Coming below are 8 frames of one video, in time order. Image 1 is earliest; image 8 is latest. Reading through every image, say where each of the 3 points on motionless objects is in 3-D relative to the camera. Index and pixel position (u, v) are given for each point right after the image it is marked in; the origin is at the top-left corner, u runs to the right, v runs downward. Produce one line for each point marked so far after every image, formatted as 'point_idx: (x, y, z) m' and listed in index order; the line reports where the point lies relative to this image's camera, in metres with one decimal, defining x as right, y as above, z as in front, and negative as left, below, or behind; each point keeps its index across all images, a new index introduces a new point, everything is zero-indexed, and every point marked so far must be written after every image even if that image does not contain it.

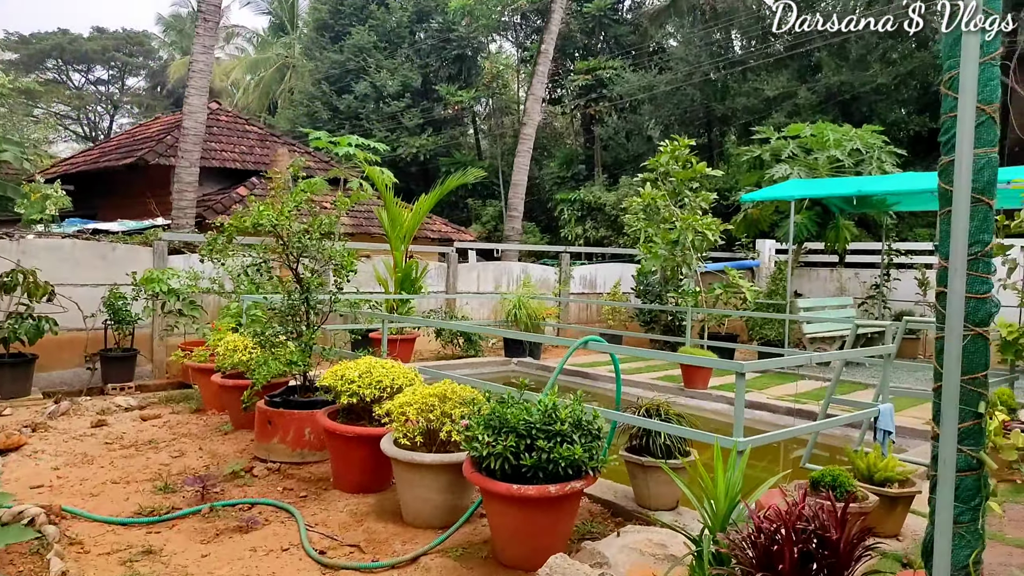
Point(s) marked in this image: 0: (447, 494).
0: (-0.3, -0.9, +3.1) m
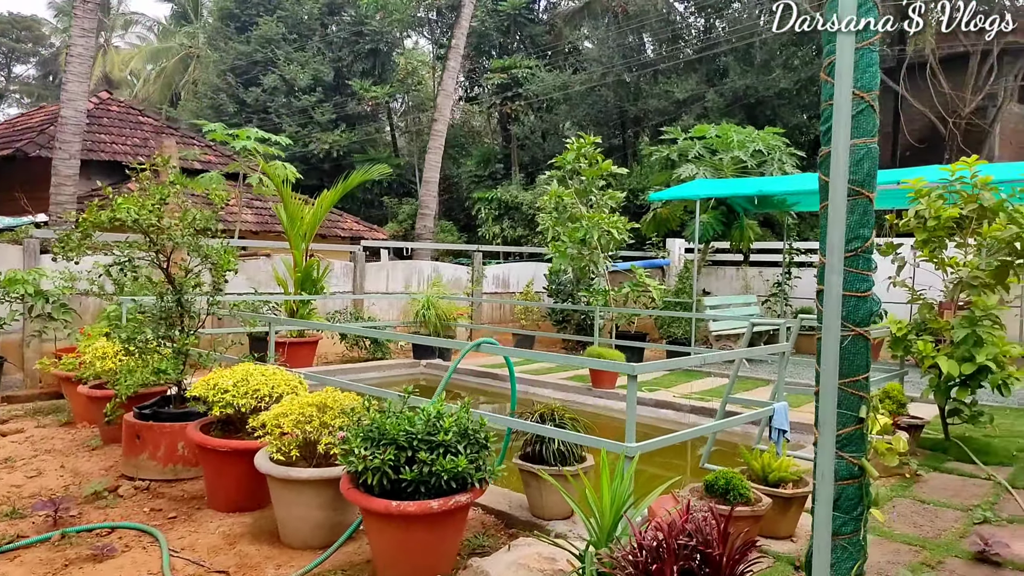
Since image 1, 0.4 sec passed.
0: (-0.7, -0.9, +2.9) m
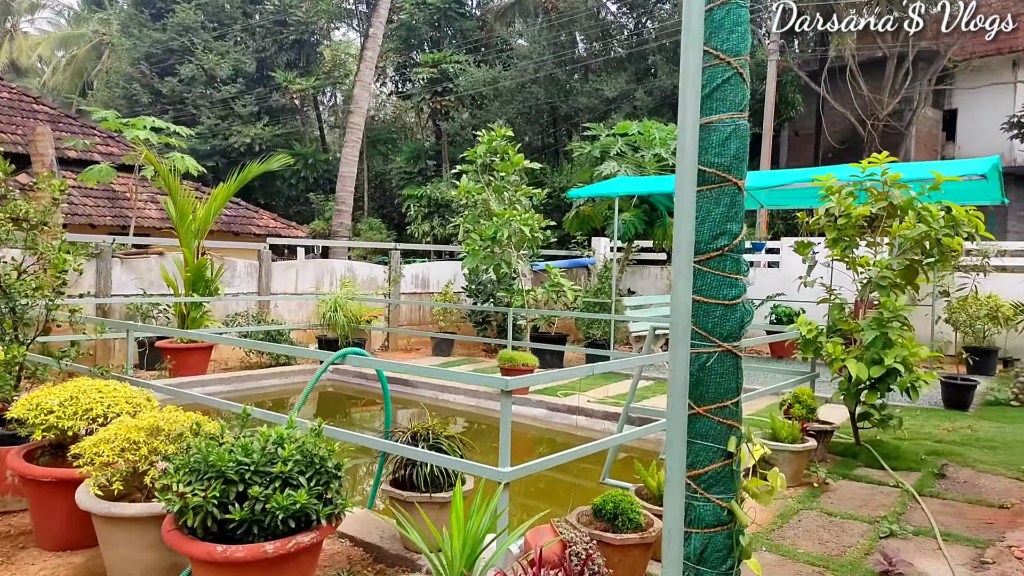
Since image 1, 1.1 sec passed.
0: (-1.2, -0.9, +2.5) m
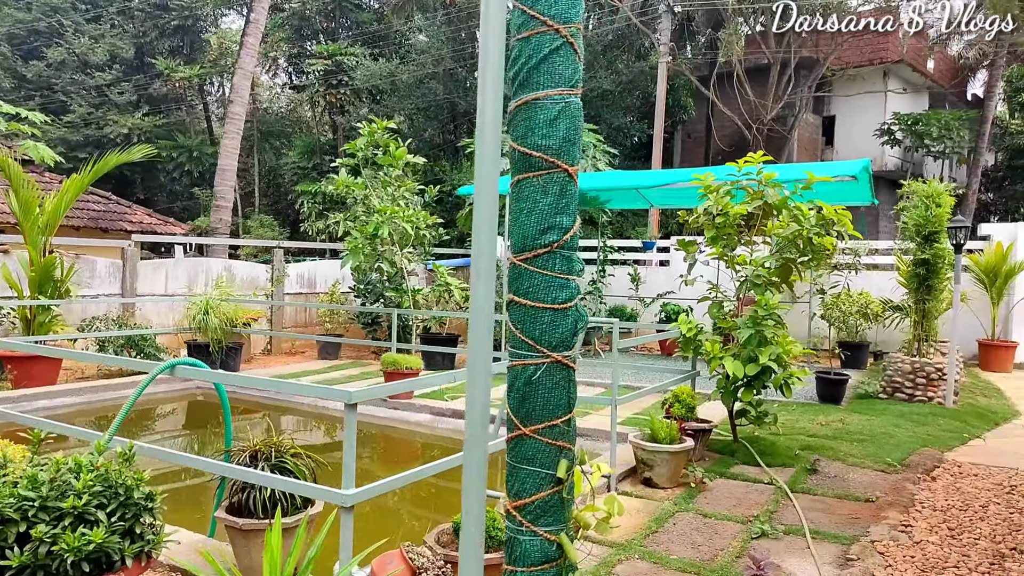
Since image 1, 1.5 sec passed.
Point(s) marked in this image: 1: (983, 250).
0: (-1.6, -0.9, +2.1) m
1: (+5.6, +0.5, +8.7) m
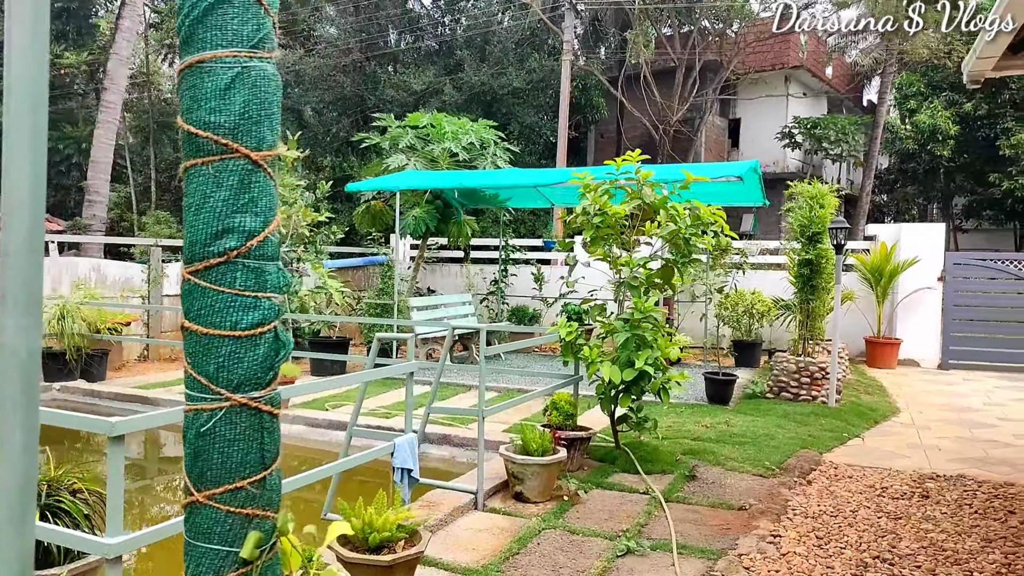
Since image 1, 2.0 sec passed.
0: (-2.1, -0.9, +1.7) m
1: (+4.4, +0.5, +9.0) m
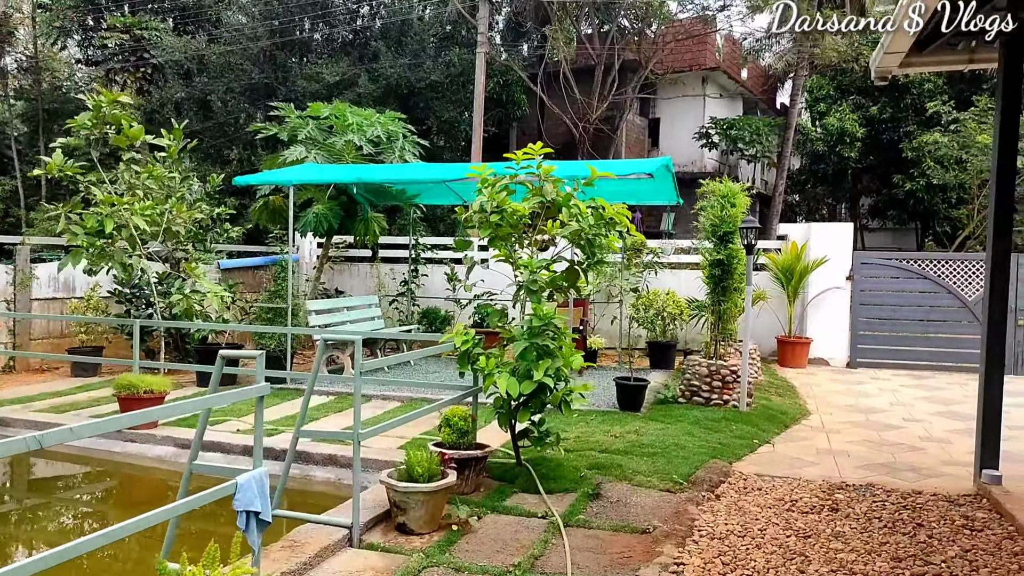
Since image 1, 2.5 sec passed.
0: (-2.4, -1.0, +1.1) m
1: (+3.3, +0.5, +9.0) m
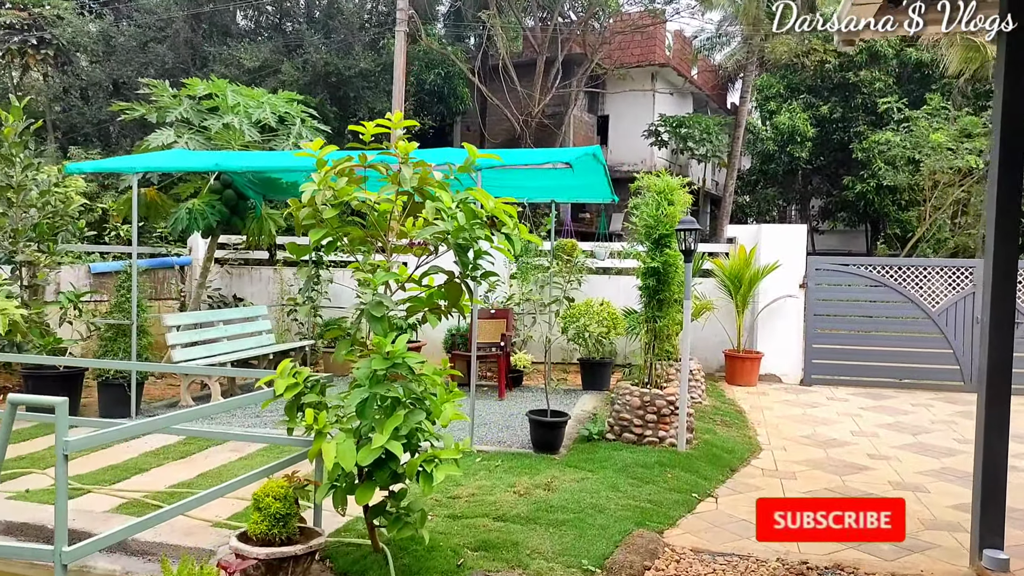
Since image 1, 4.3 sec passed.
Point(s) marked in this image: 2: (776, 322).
0: (-2.9, -1.1, -0.2) m
1: (+2.4, +0.4, +8.1) m
2: (+2.9, -0.4, +7.9) m
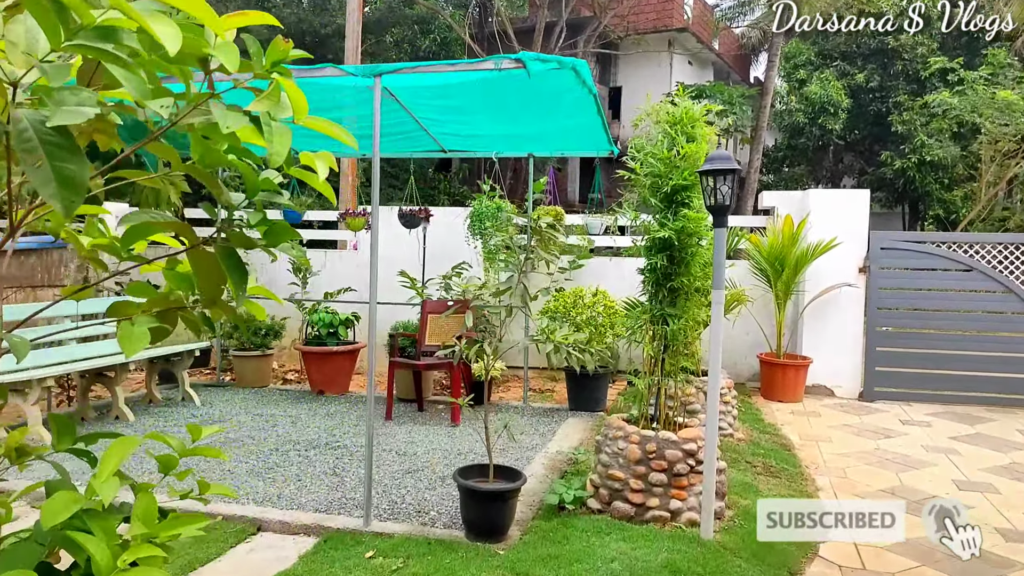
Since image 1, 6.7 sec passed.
0: (-3.3, -1.1, -1.9) m
1: (+2.1, +0.5, +6.2) m
2: (+2.6, -0.2, +6.1) m
